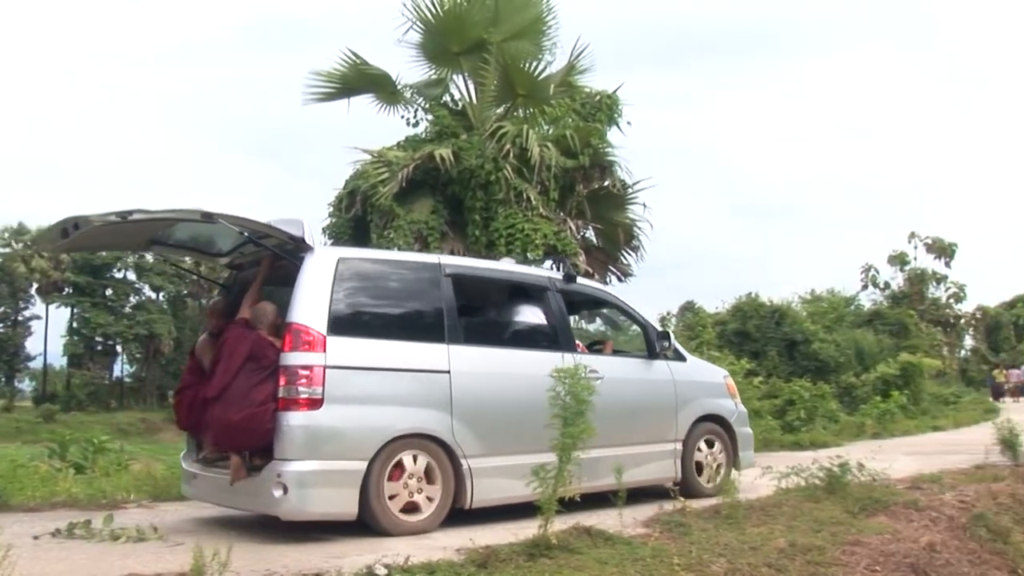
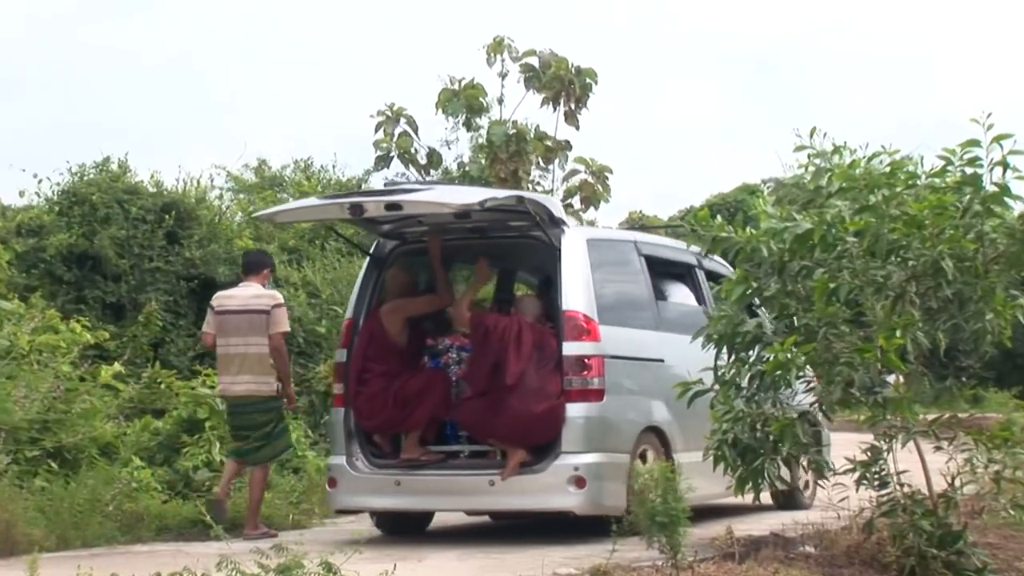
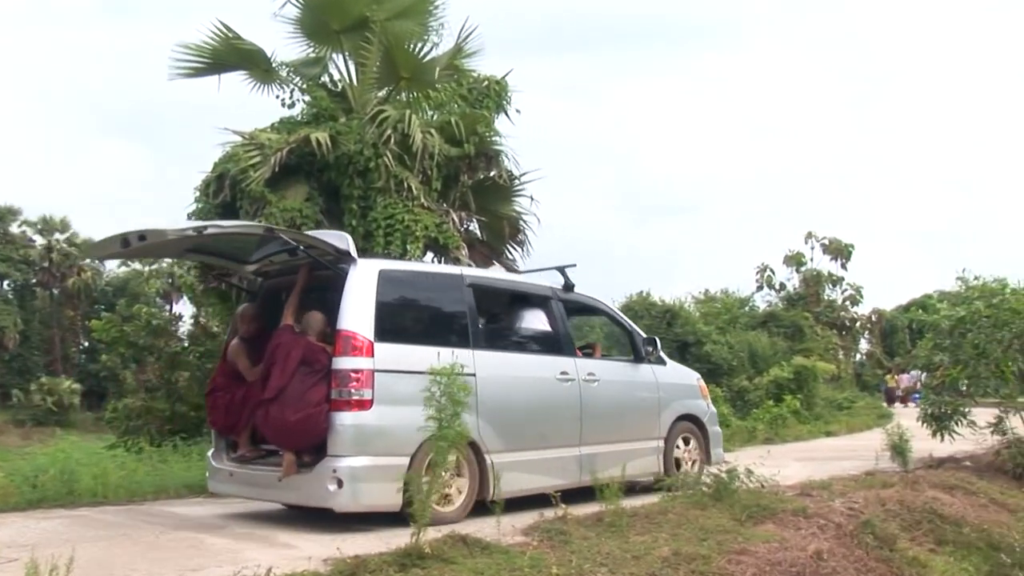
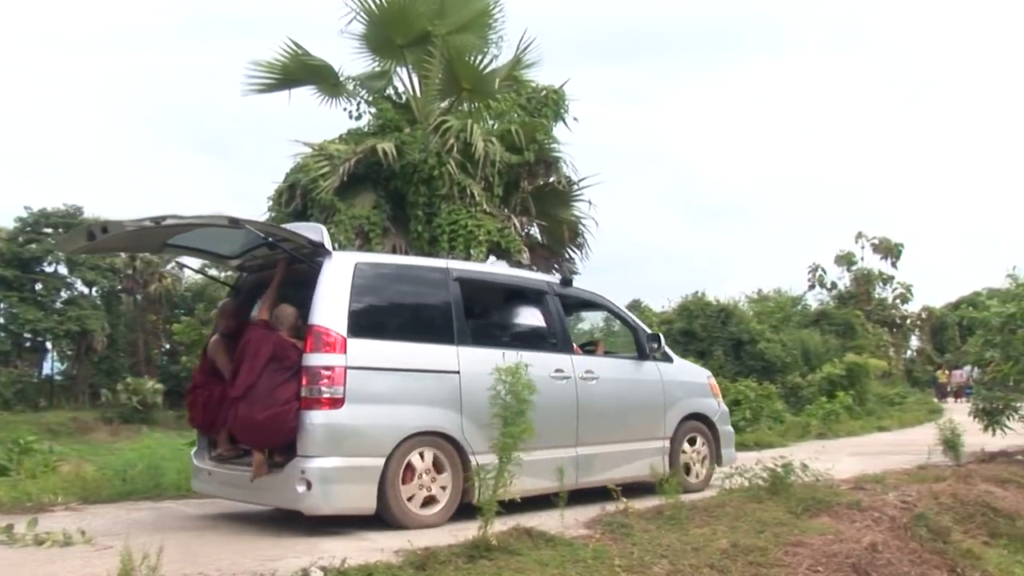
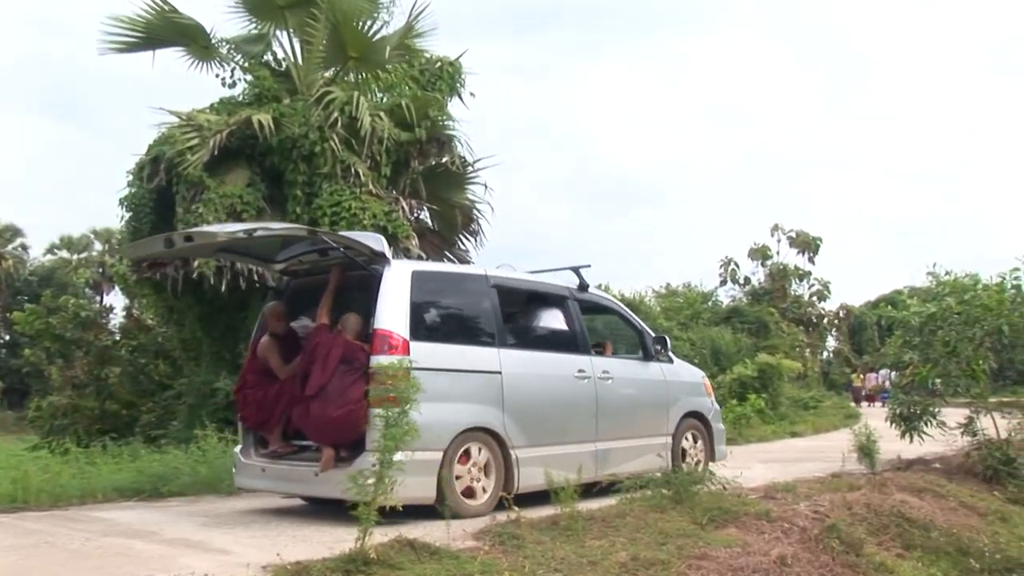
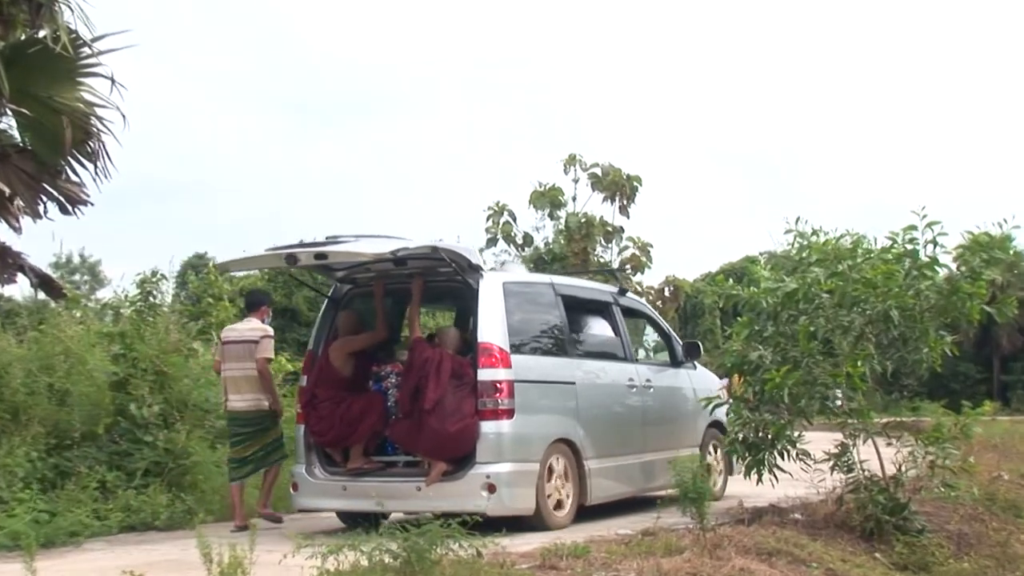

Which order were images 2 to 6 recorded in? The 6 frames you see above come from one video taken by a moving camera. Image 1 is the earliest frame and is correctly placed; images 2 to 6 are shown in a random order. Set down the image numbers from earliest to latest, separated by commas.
4, 3, 5, 6, 2
